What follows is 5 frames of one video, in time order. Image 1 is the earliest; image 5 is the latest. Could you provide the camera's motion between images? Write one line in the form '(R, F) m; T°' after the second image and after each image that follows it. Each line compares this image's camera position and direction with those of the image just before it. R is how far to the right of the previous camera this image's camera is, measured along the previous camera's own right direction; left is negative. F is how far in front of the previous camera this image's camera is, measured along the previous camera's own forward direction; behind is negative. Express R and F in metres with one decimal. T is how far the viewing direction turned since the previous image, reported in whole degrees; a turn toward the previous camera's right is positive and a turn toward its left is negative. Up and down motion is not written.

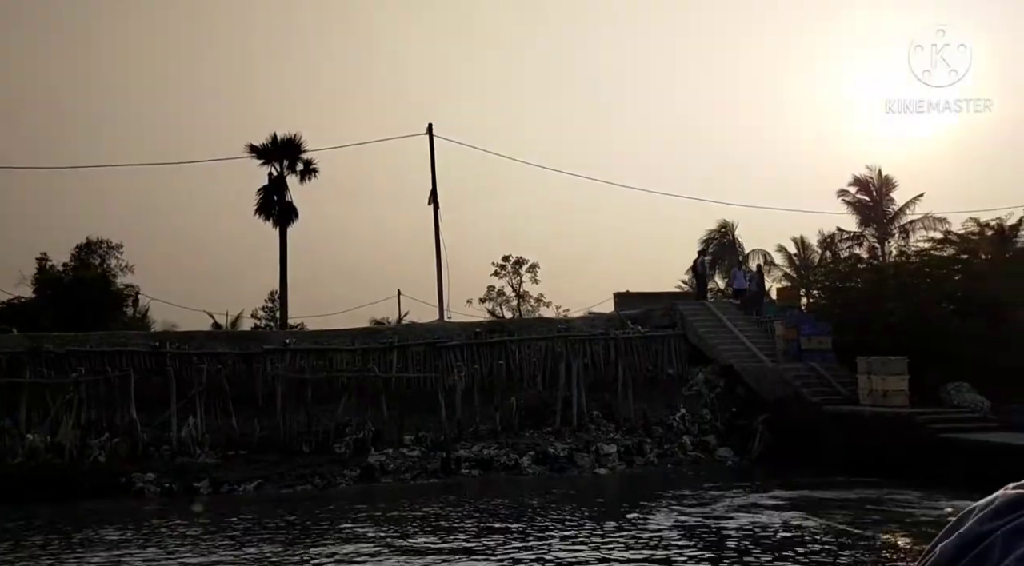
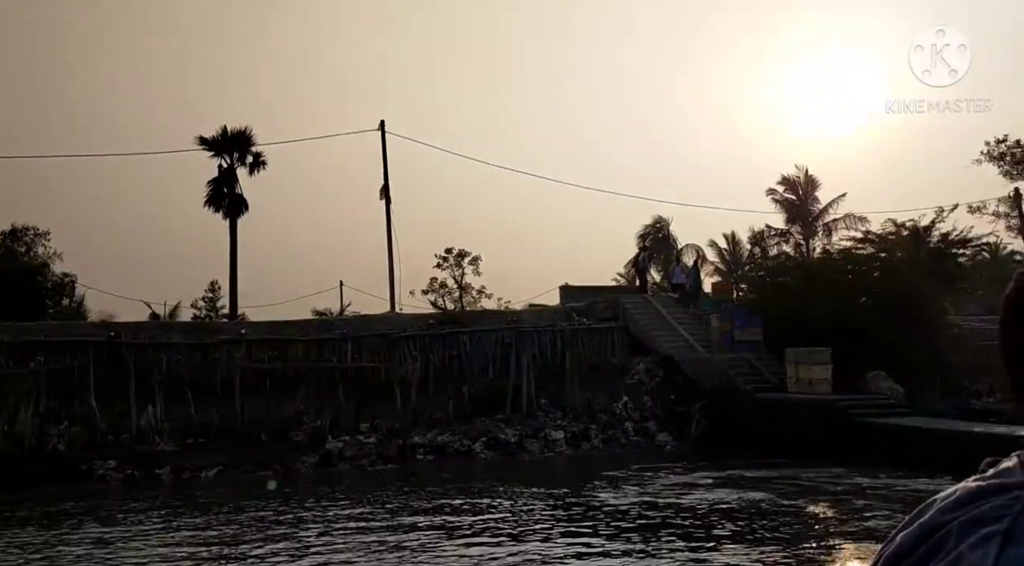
(-0.4, -0.9) m; +4°
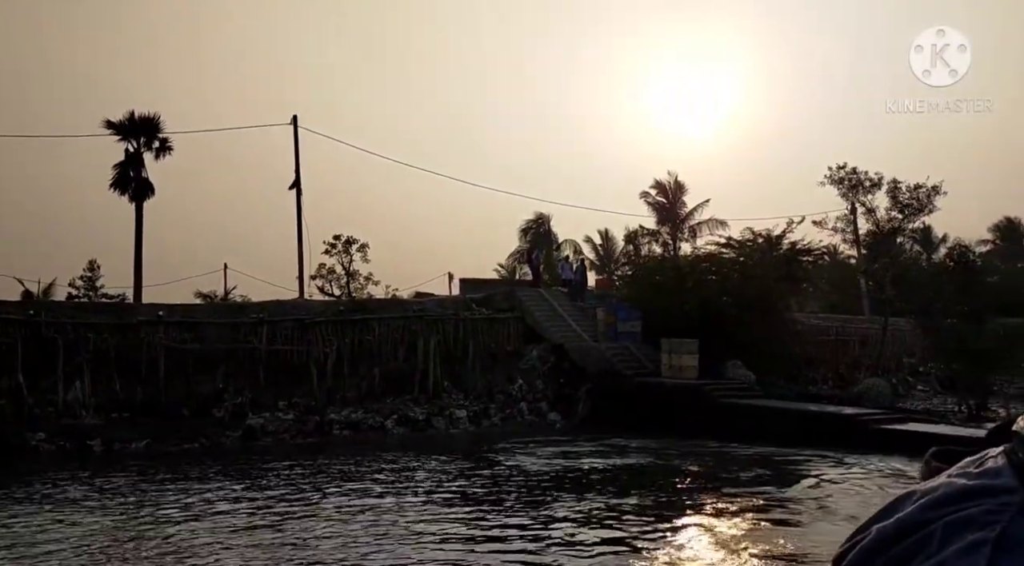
(-1.1, -2.2) m; +9°
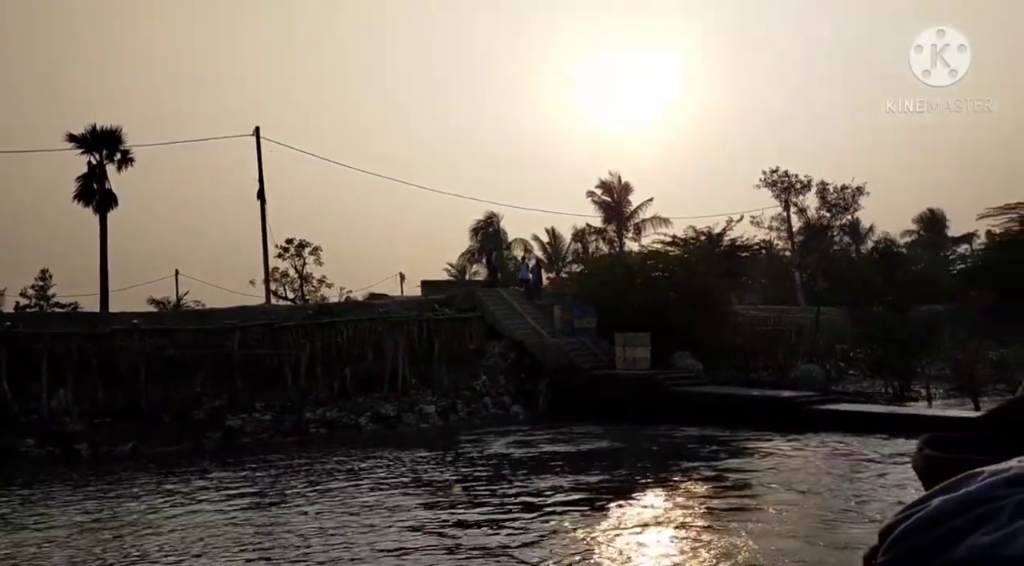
(-0.5, -1.4) m; +4°
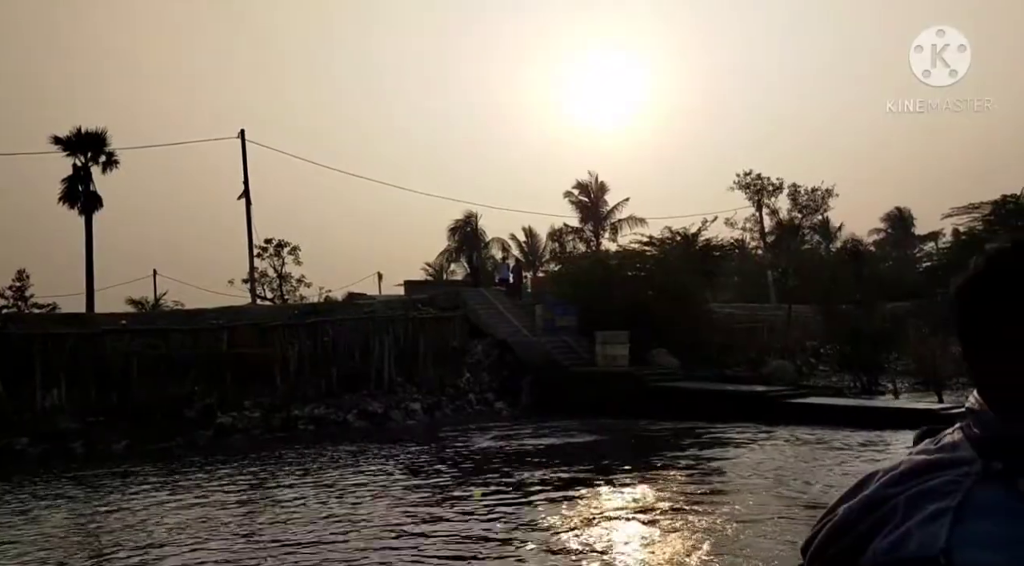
(-0.3, -0.7) m; +2°
